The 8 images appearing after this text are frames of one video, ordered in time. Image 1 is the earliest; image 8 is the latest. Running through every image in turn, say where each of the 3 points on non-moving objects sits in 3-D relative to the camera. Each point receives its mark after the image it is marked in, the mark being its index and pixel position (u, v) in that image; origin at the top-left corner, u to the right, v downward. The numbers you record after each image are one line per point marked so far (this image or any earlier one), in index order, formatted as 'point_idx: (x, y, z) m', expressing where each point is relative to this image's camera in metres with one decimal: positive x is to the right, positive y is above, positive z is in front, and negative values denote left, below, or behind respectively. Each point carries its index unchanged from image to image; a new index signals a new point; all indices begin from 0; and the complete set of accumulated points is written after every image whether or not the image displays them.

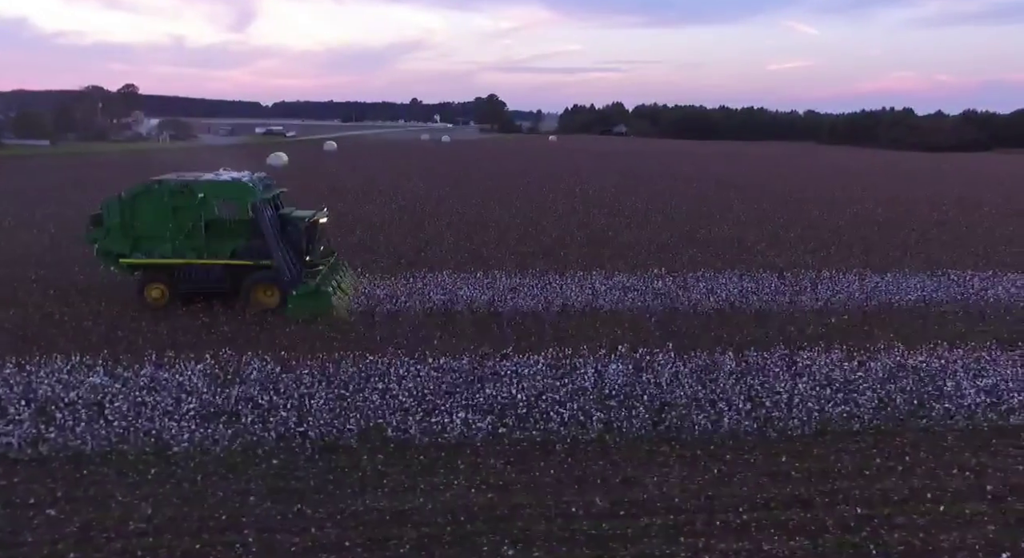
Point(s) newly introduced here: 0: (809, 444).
0: (+3.4, -1.8, +7.1) m
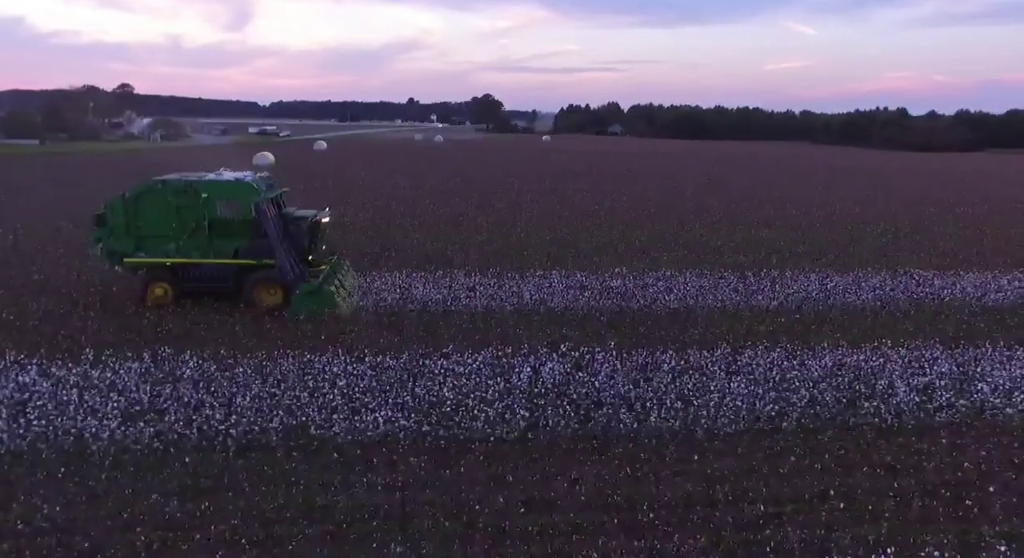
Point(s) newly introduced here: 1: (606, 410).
0: (+2.5, -1.8, +7.1) m
1: (+1.2, -1.6, +7.7) m
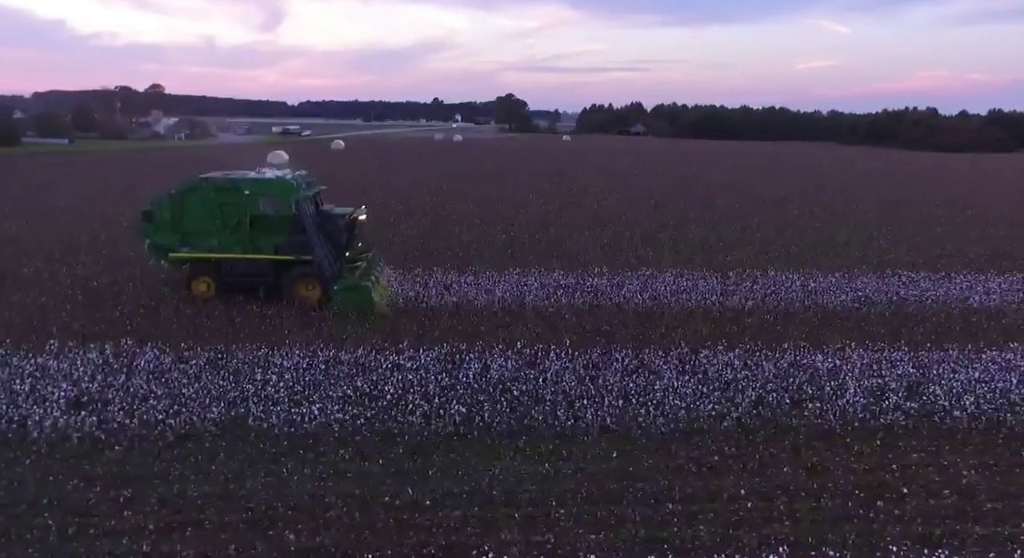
0: (+1.7, -1.8, +7.1) m
1: (+0.4, -1.6, +7.8) m
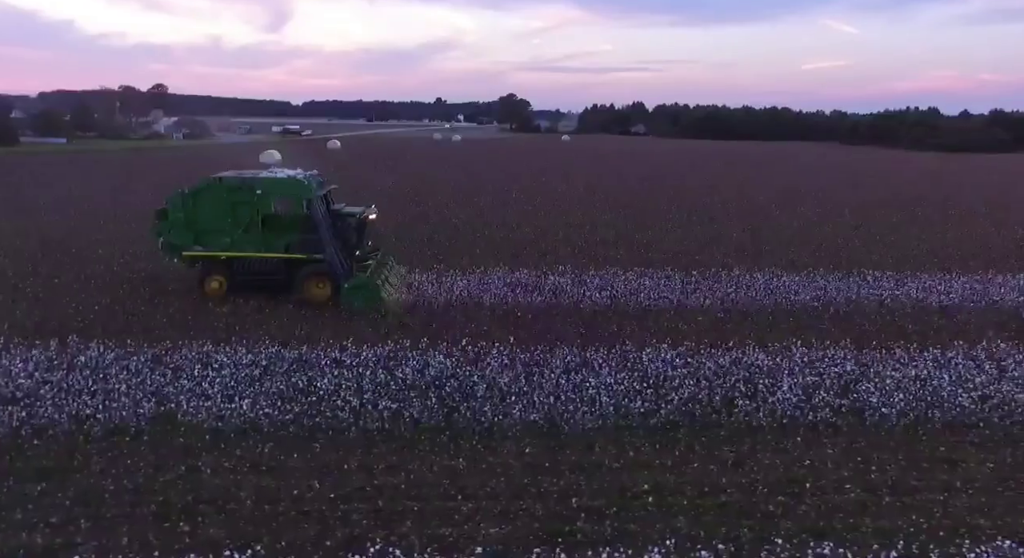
0: (+0.9, -1.8, +7.2) m
1: (-0.4, -1.6, +7.8) m
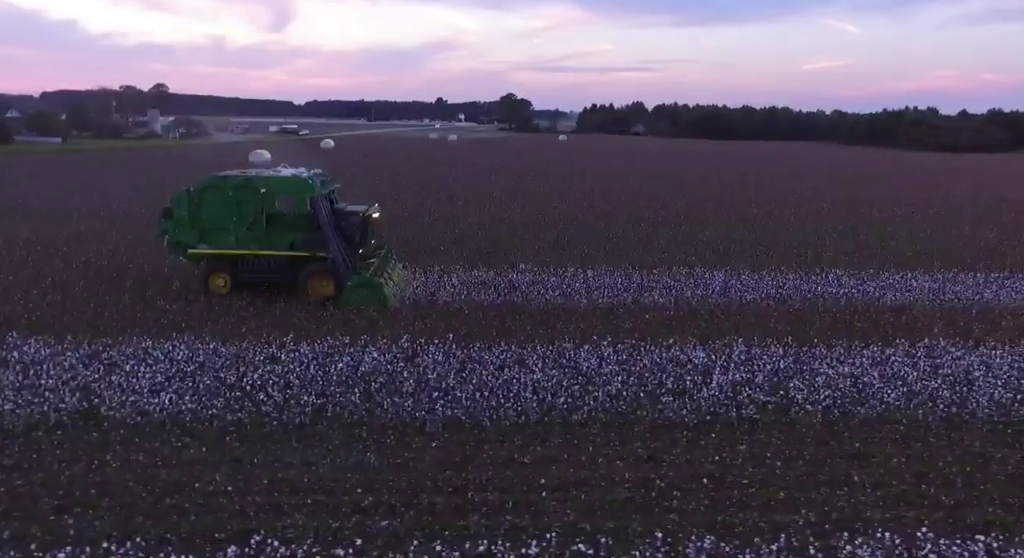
0: (0.0, -1.7, +7.2) m
1: (-1.3, -1.5, +7.9) m
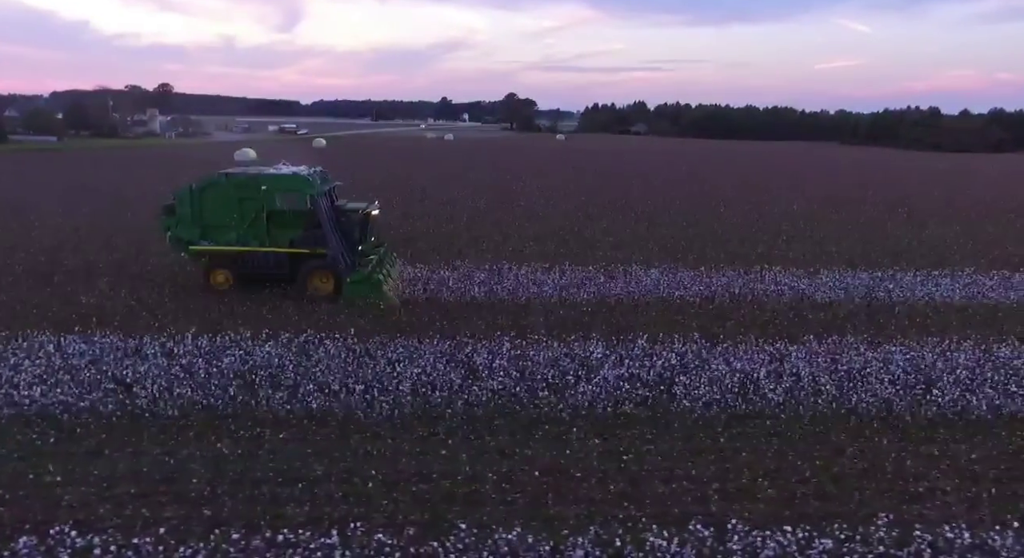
0: (-1.6, -1.7, +7.2) m
1: (-2.9, -1.4, +7.9) m
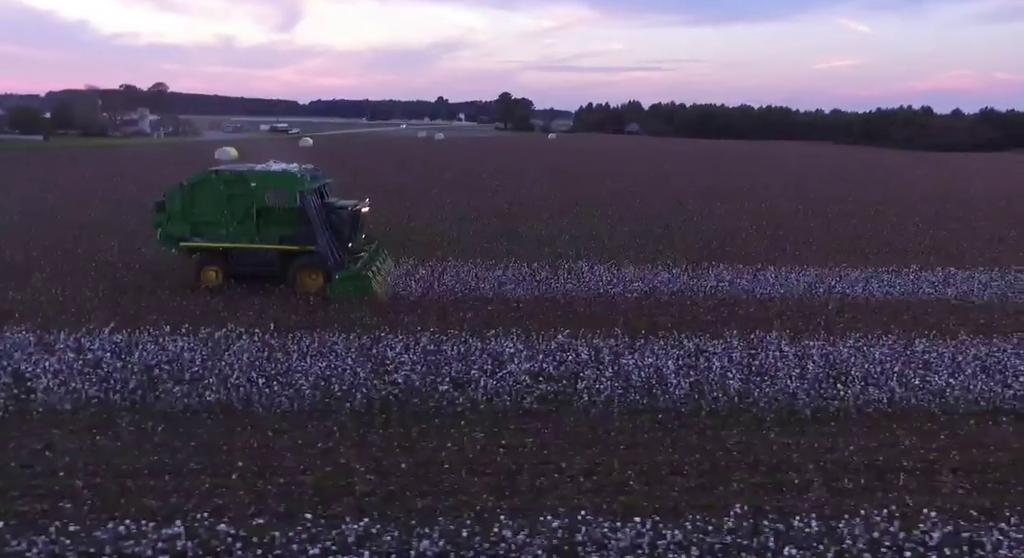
0: (-2.8, -1.6, +7.2) m
1: (-4.1, -1.4, +7.8) m
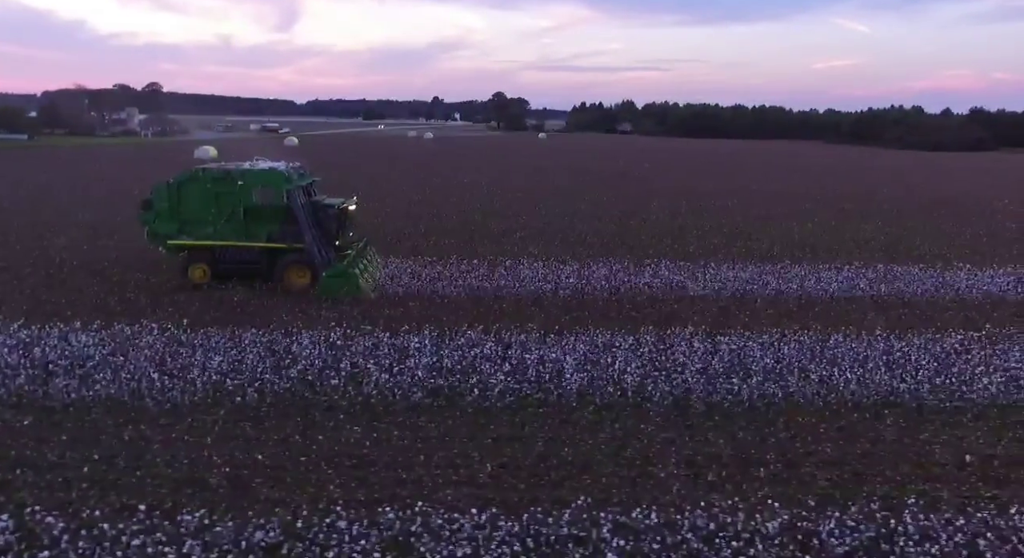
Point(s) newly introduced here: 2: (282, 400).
0: (-4.1, -1.5, +7.1) m
1: (-5.4, -1.3, +7.8) m
2: (-2.8, -1.4, +7.5) m
